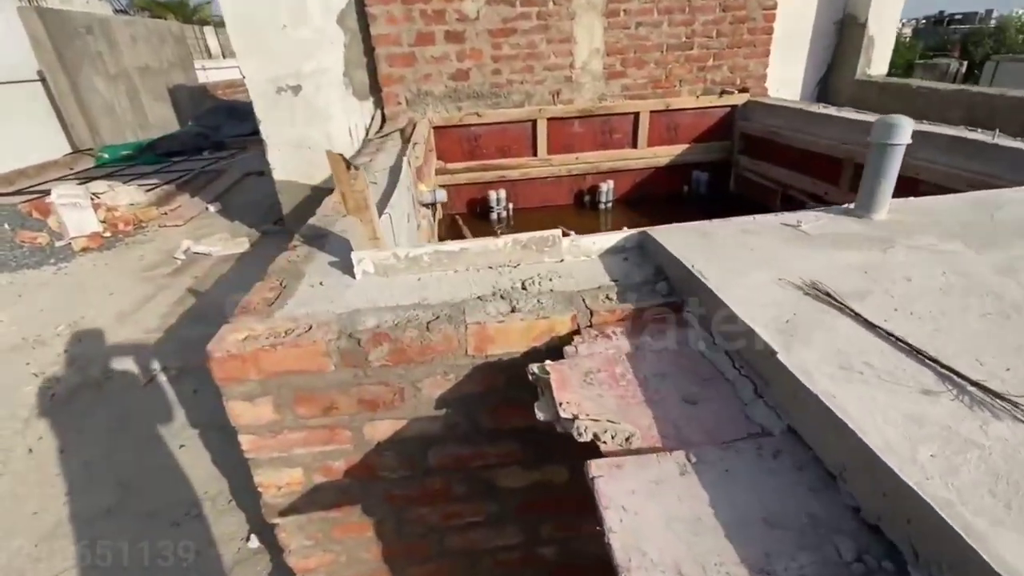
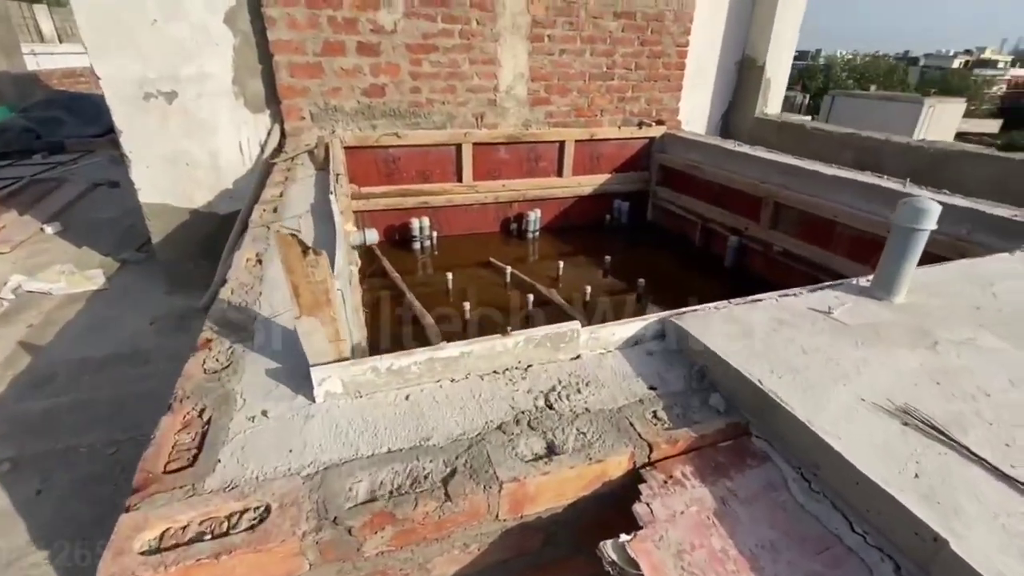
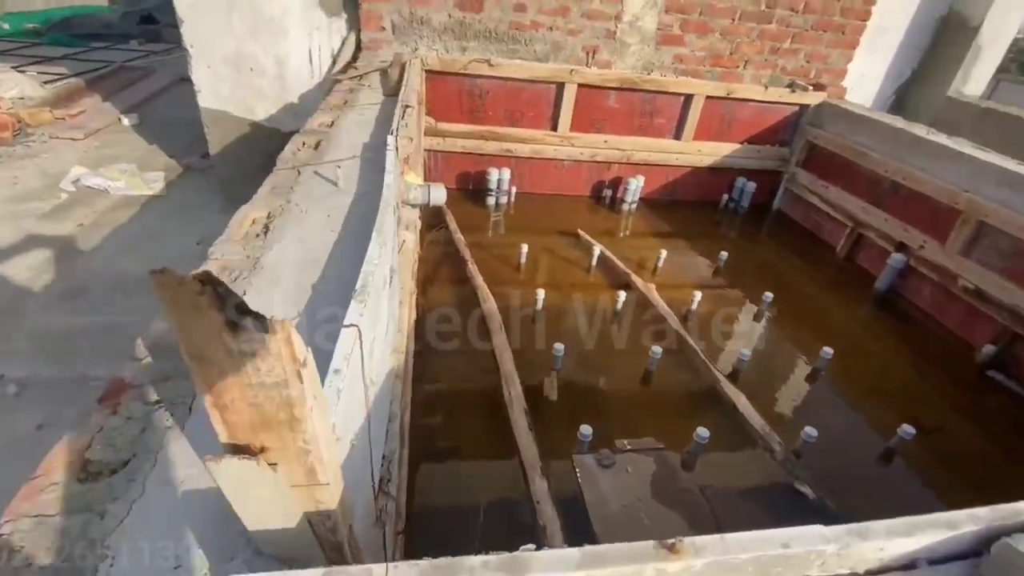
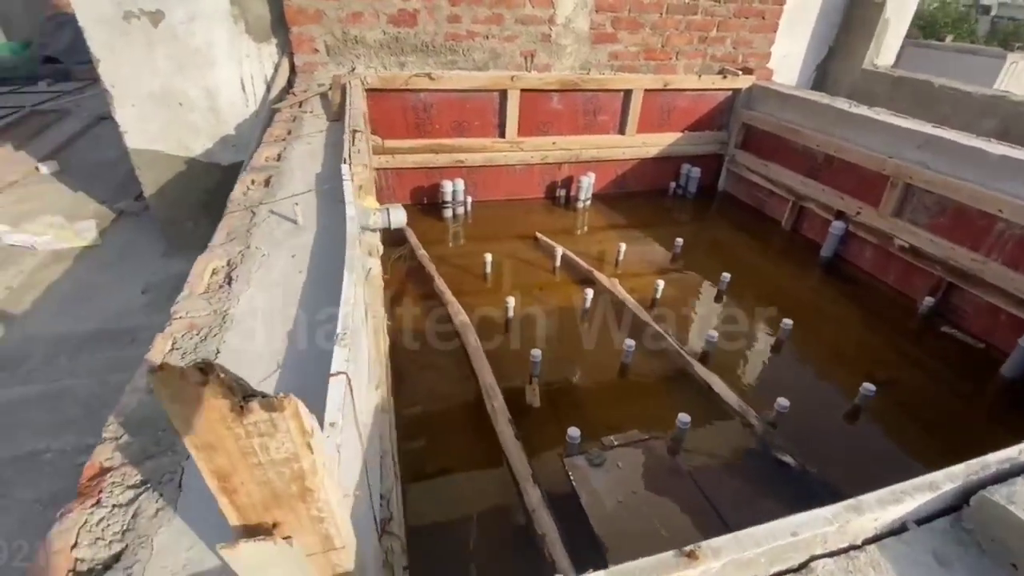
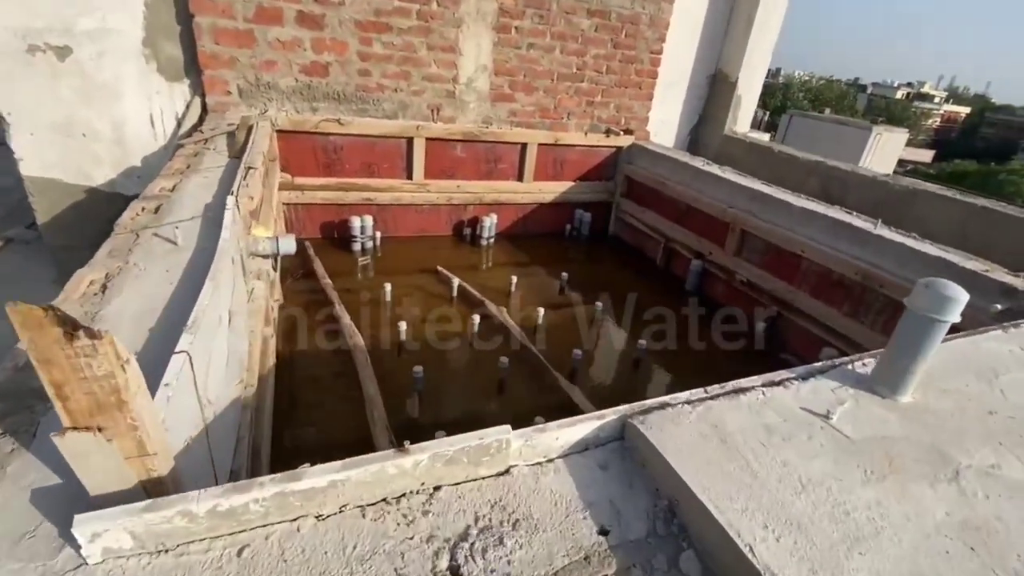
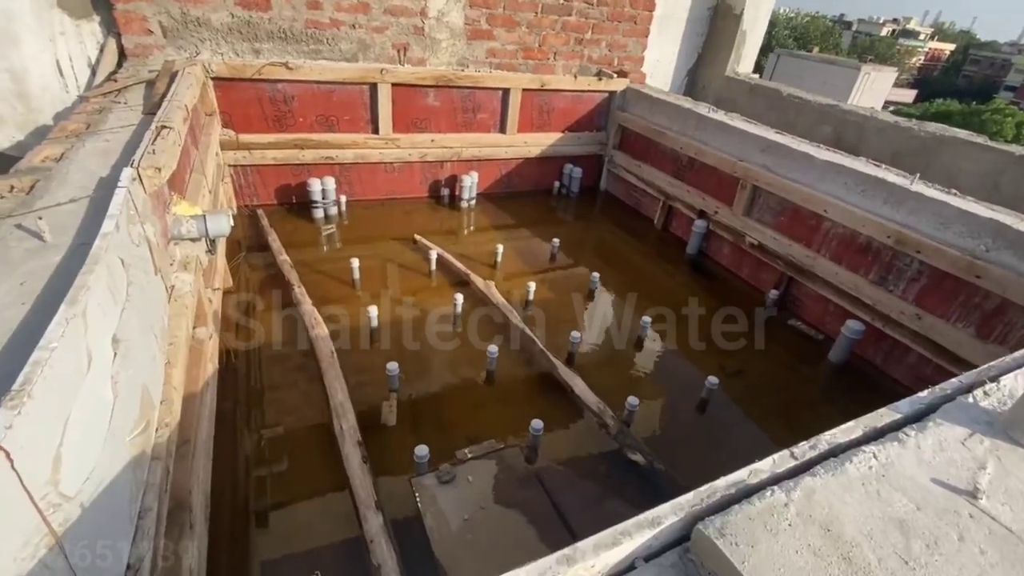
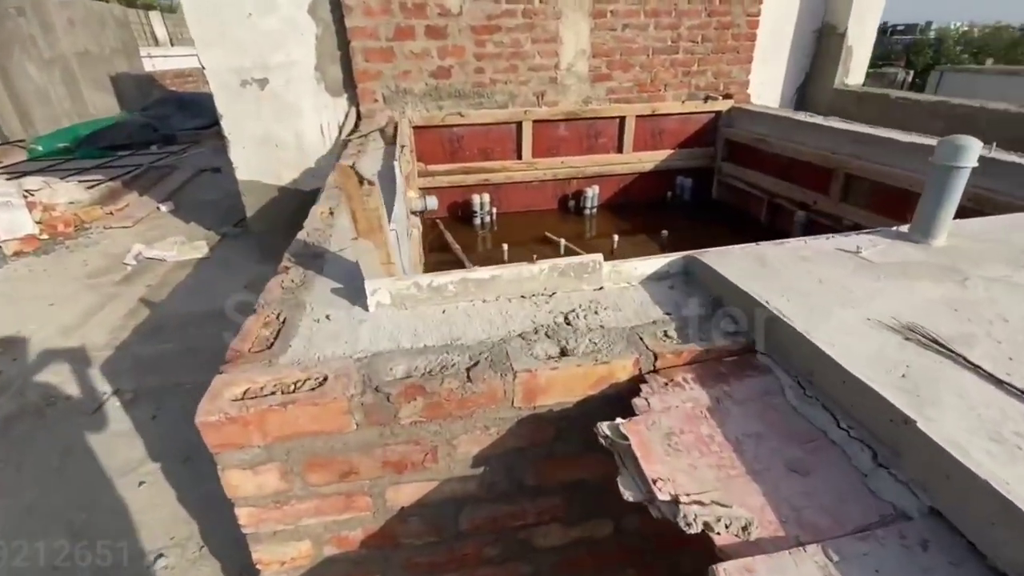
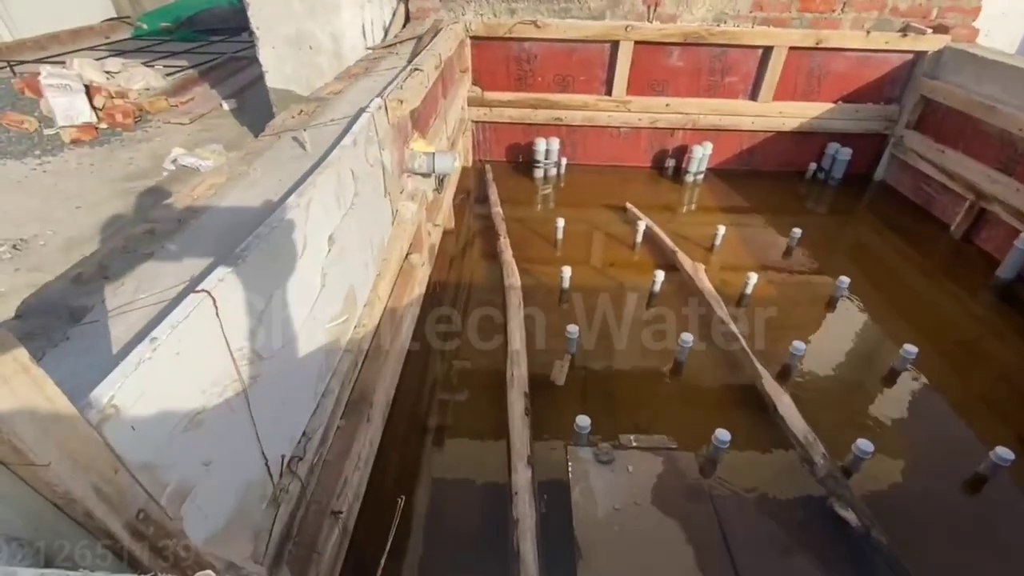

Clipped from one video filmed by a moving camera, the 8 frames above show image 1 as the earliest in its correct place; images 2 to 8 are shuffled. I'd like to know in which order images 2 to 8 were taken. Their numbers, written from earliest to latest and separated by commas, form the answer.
7, 2, 5, 6, 4, 8, 3
